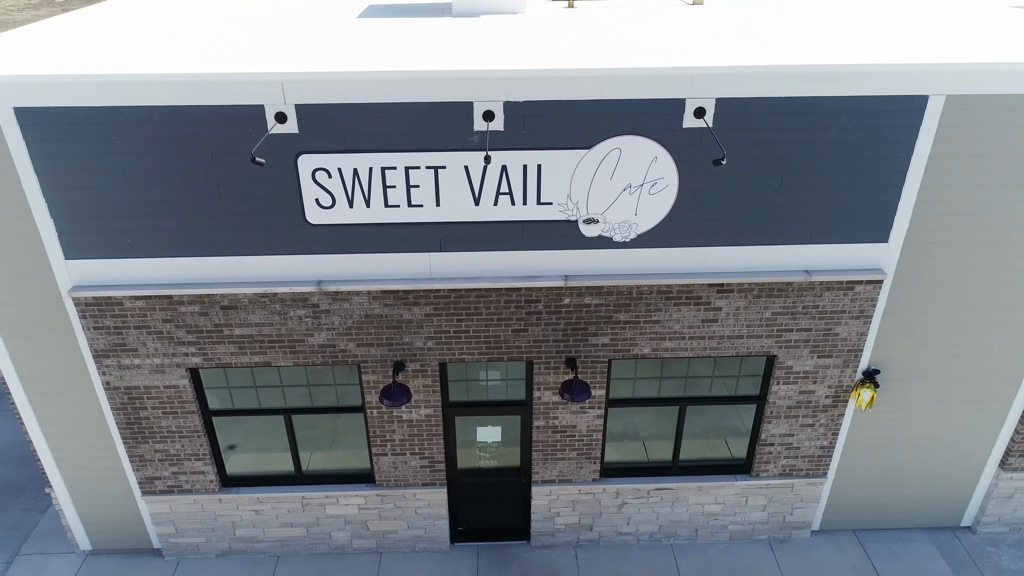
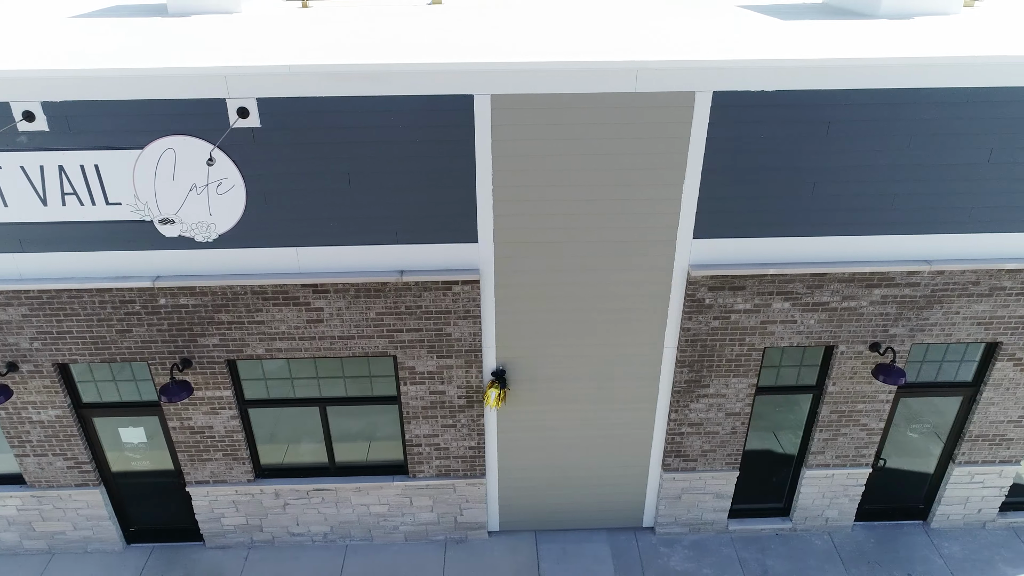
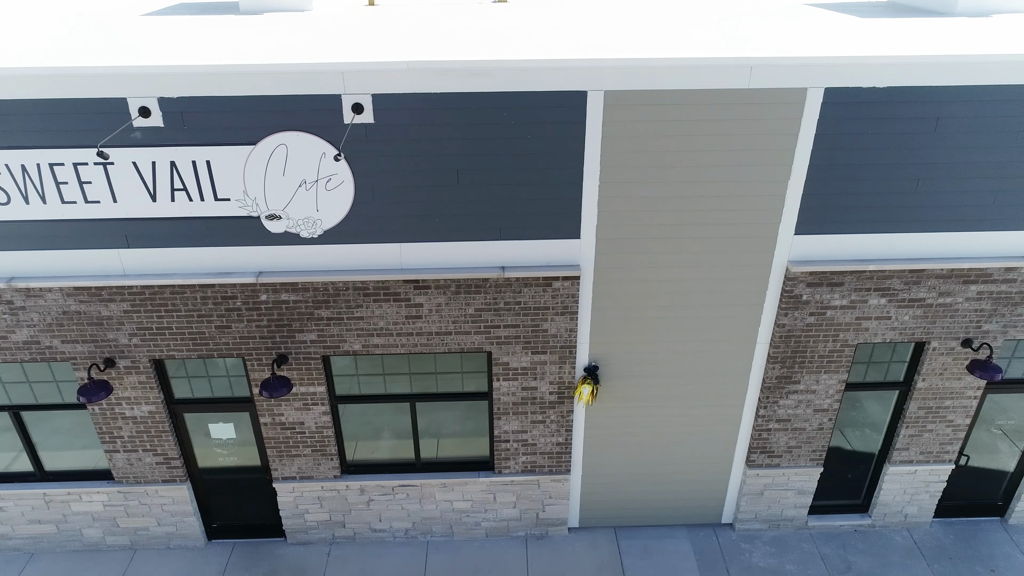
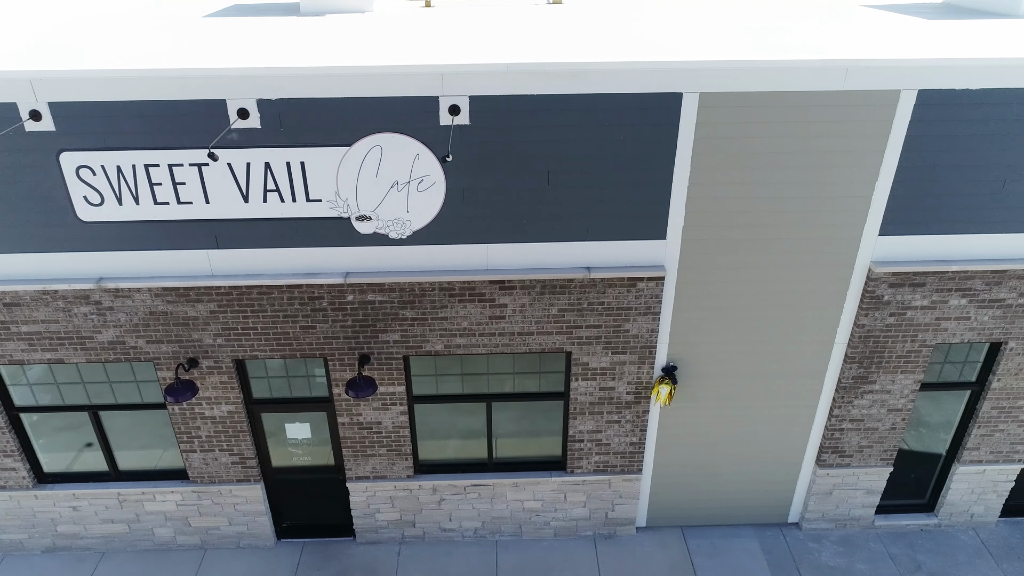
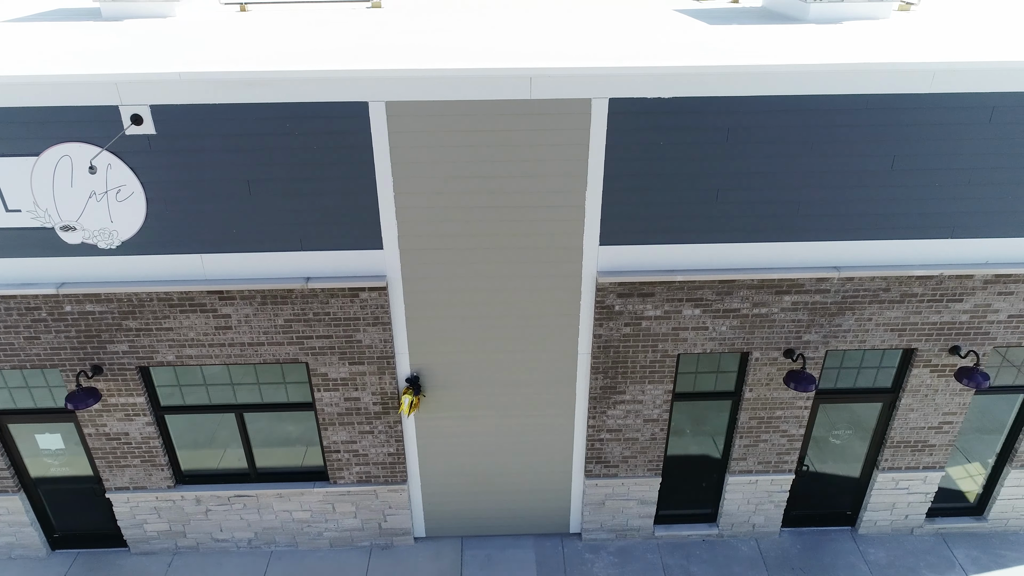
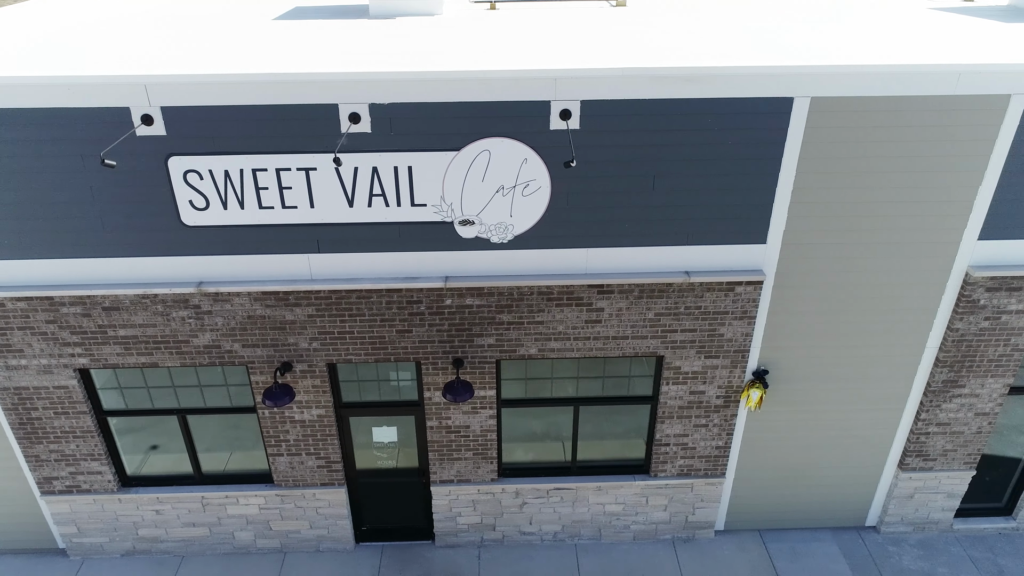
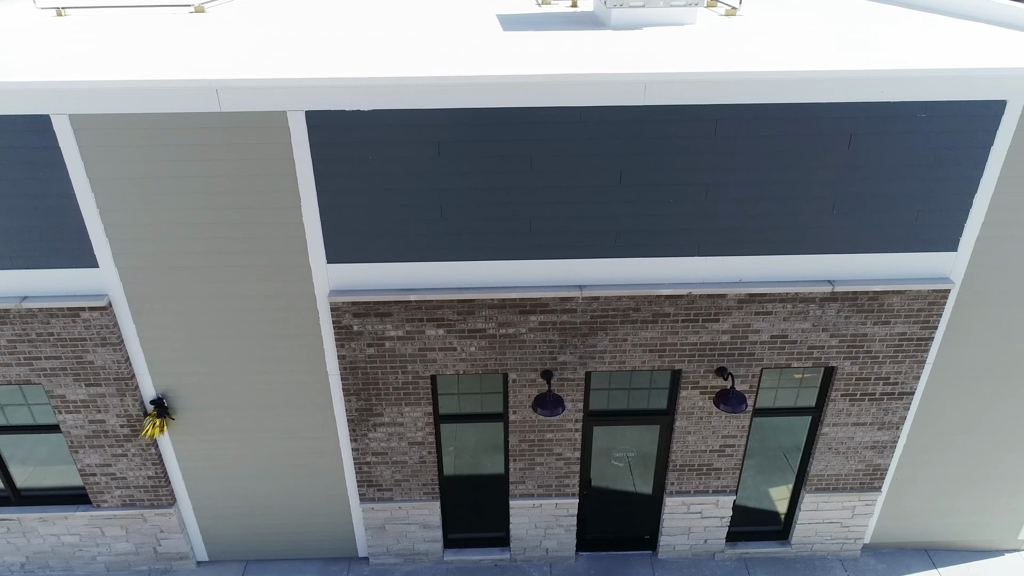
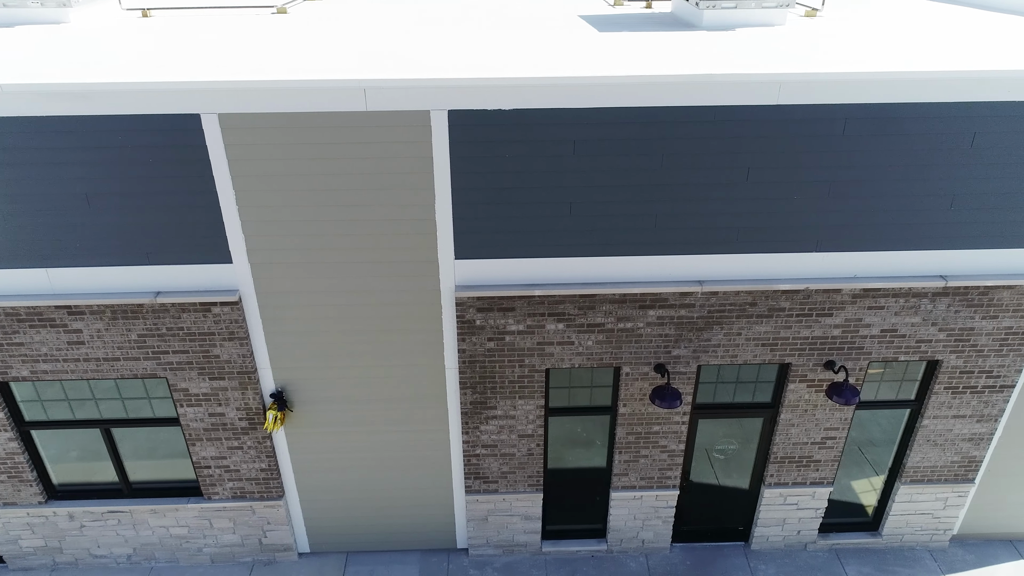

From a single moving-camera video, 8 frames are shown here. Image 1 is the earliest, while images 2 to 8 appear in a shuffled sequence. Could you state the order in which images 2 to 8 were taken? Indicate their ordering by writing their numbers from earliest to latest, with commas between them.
6, 4, 3, 2, 5, 8, 7
